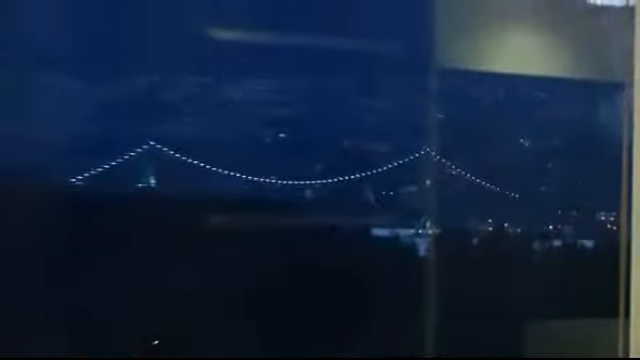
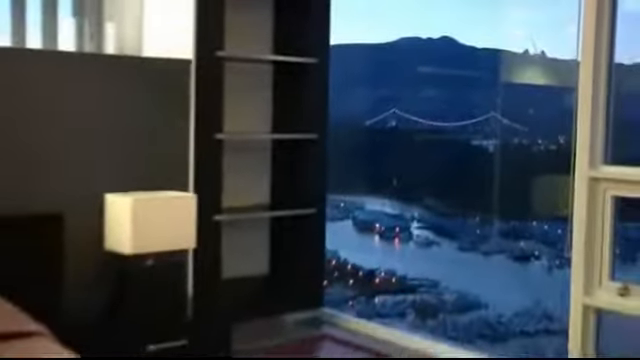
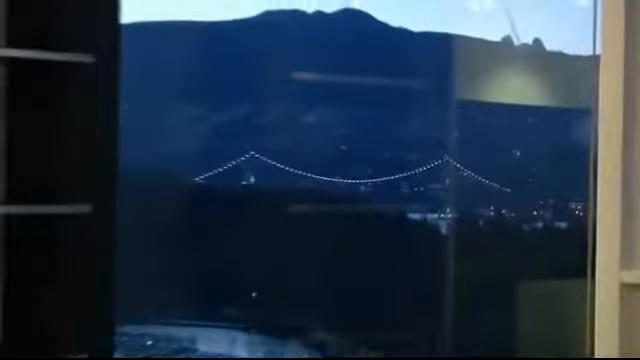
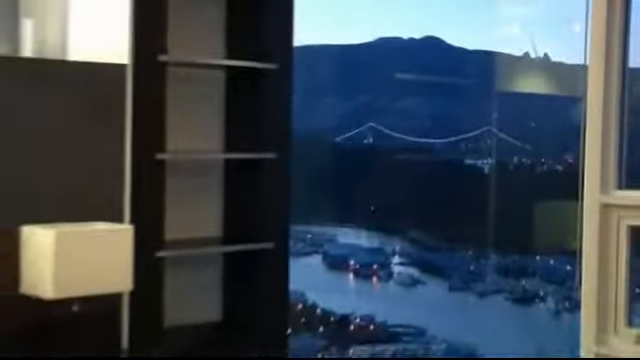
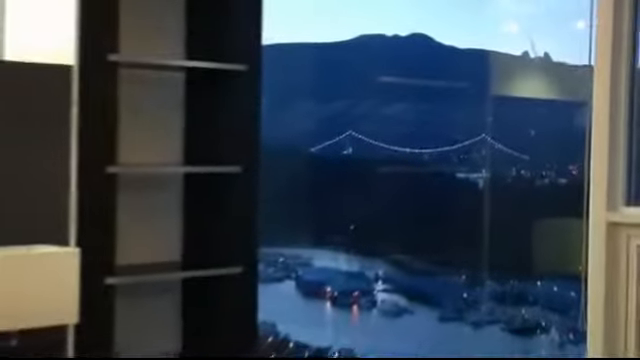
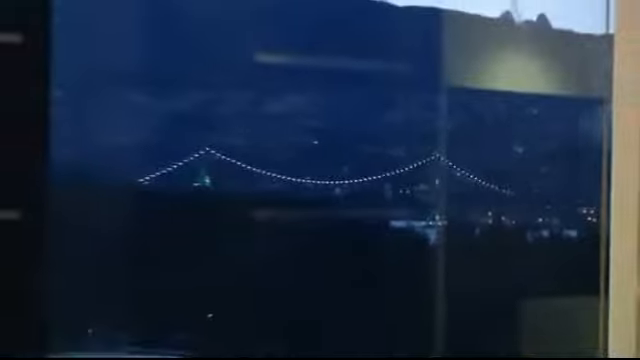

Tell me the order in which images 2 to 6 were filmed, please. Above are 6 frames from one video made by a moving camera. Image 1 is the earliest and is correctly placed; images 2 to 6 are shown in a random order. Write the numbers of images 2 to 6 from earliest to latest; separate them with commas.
6, 3, 5, 4, 2
